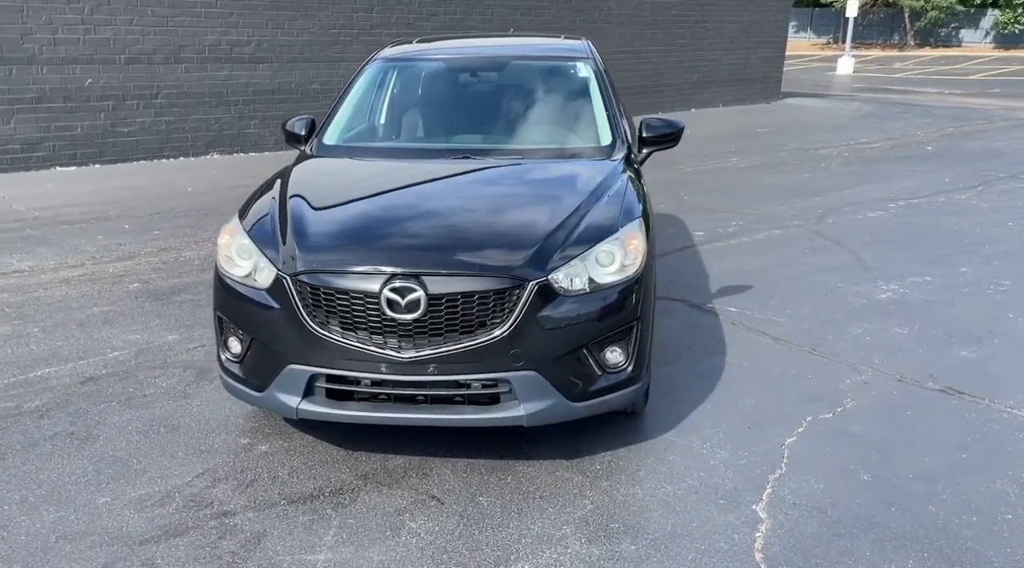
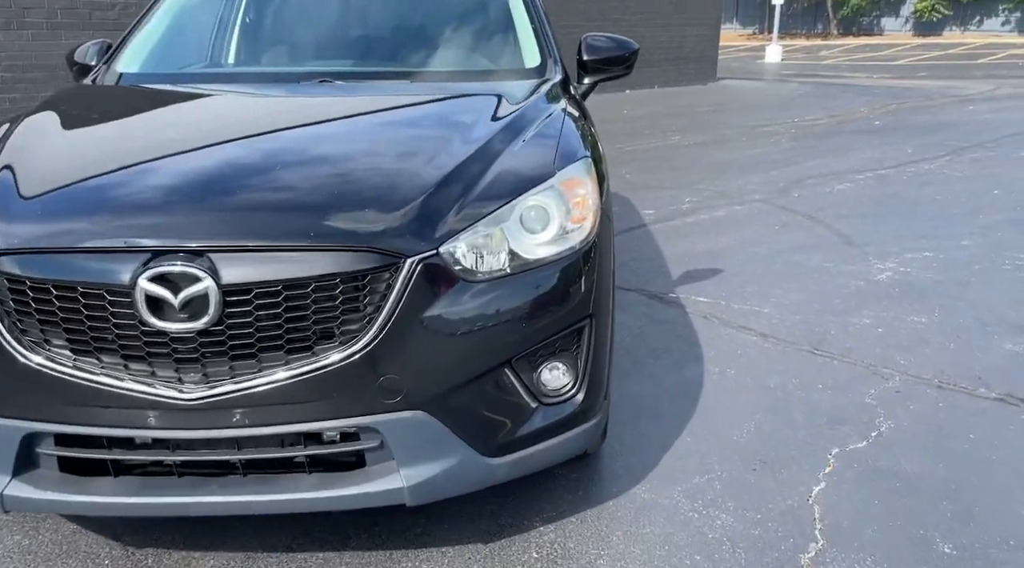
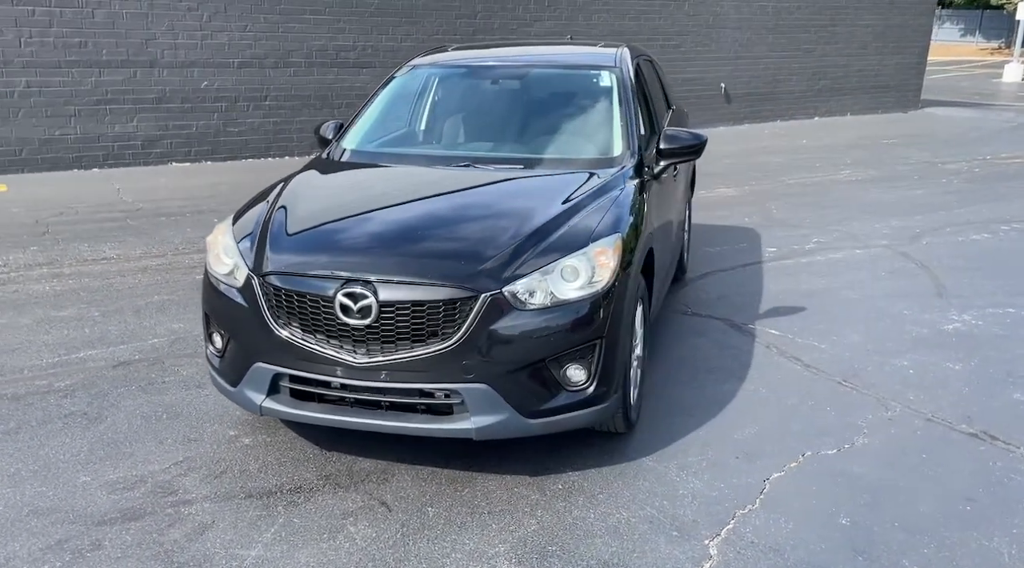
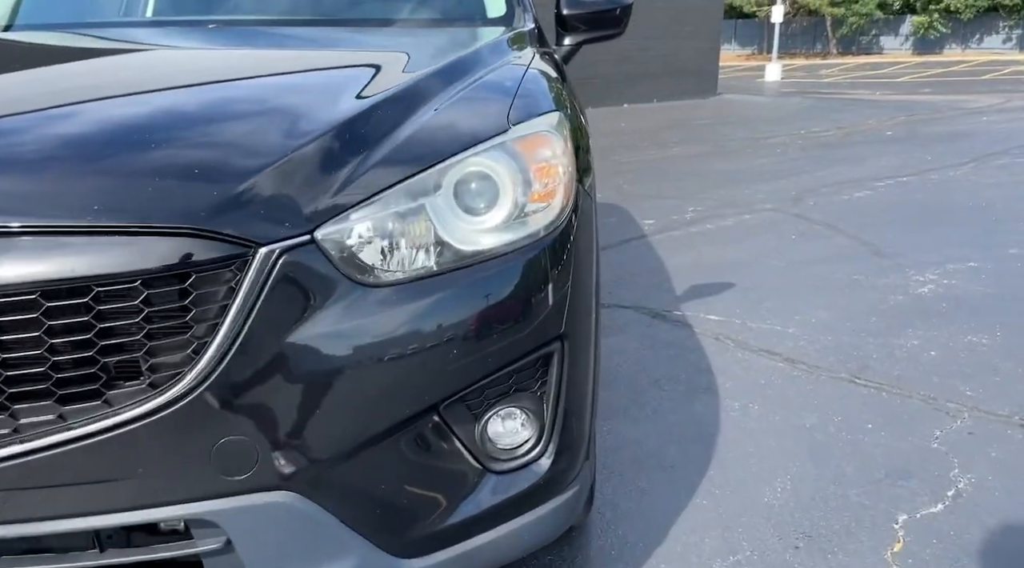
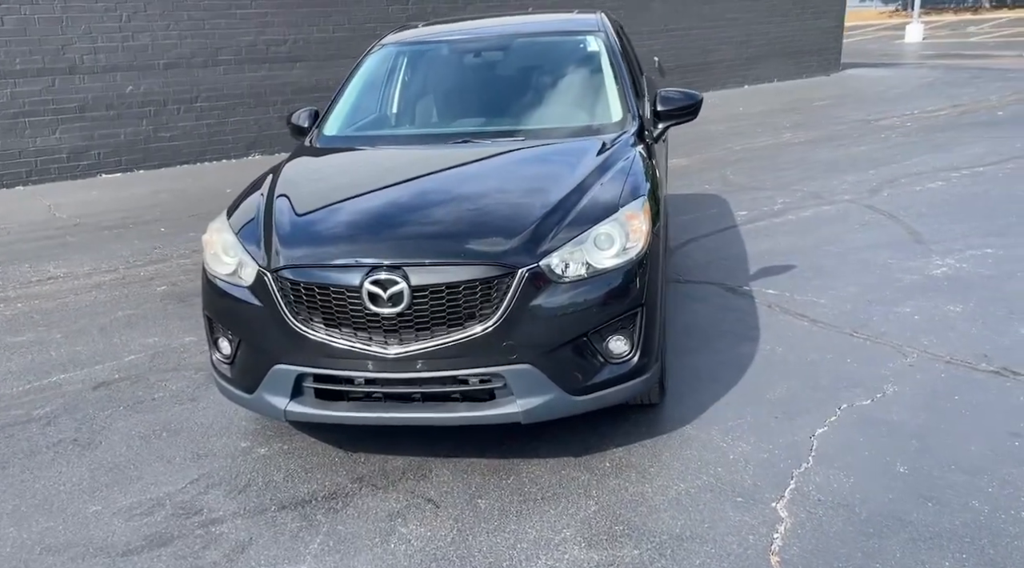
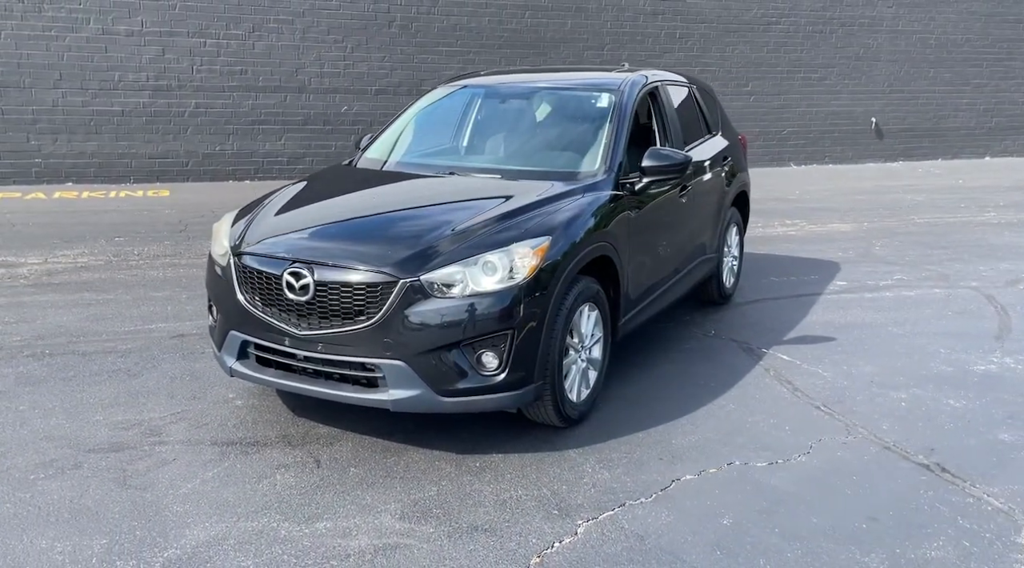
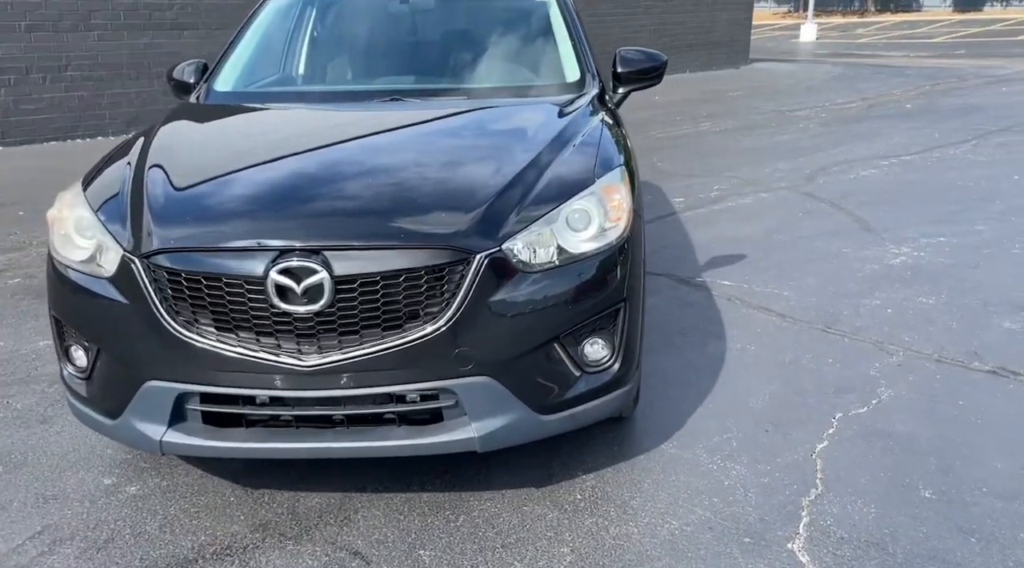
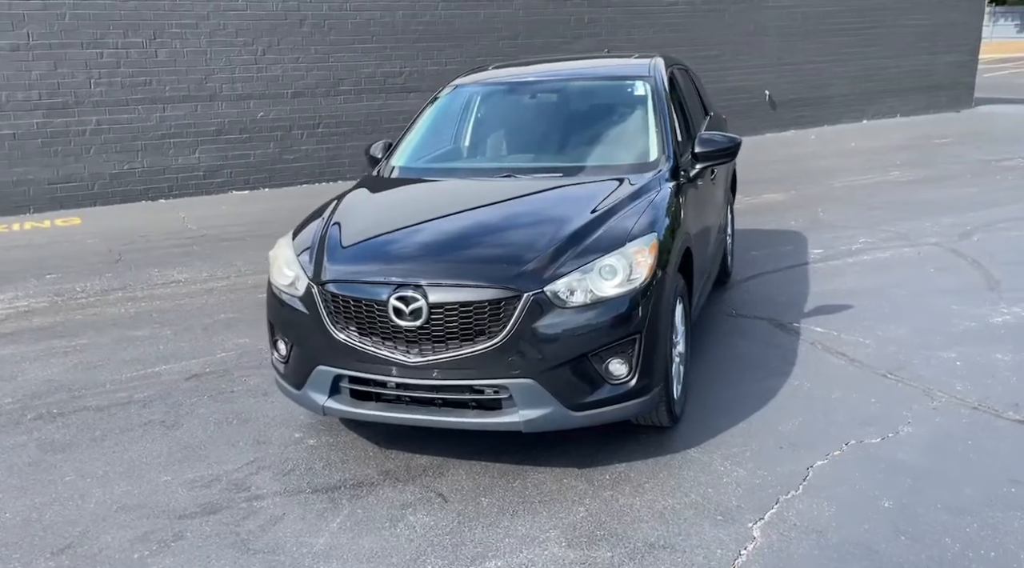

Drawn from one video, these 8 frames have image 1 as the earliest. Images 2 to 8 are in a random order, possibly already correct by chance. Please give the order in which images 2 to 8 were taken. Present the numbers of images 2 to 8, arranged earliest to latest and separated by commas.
3, 6, 8, 5, 7, 2, 4
